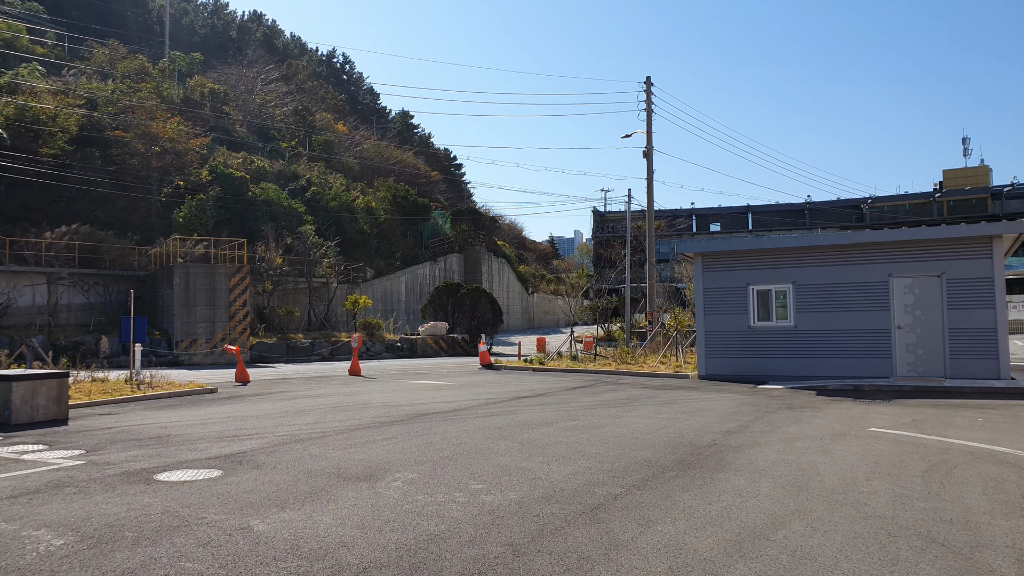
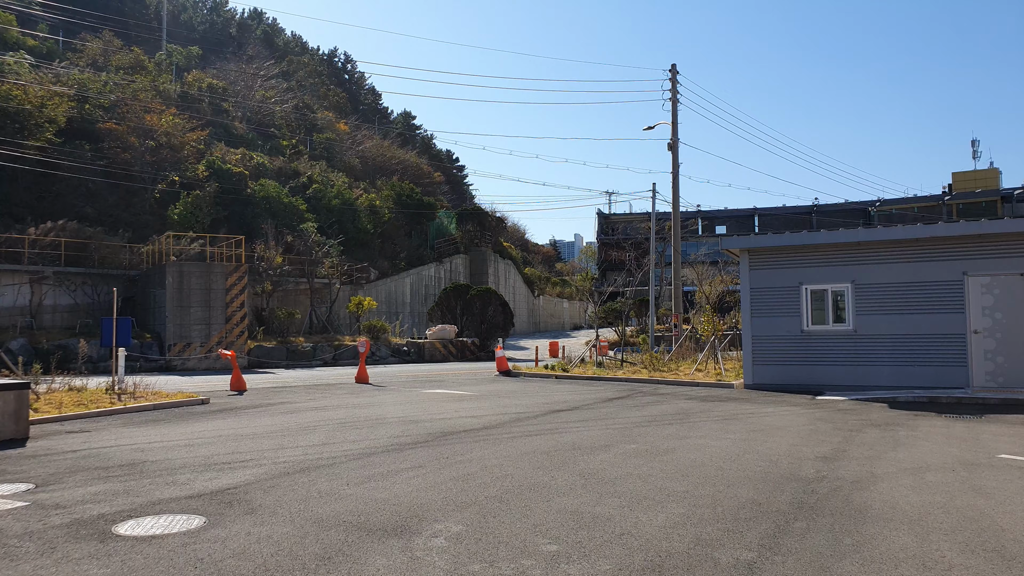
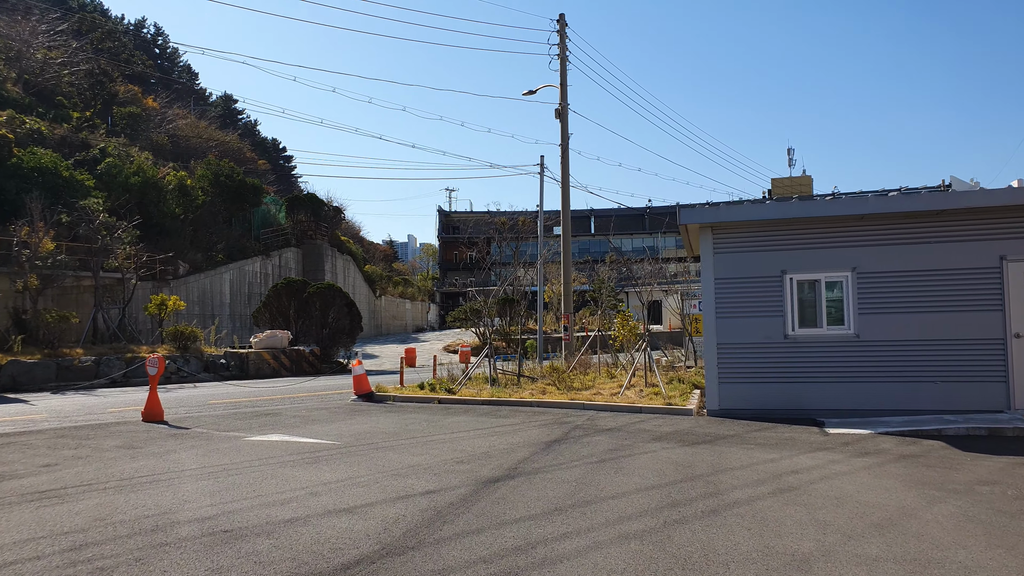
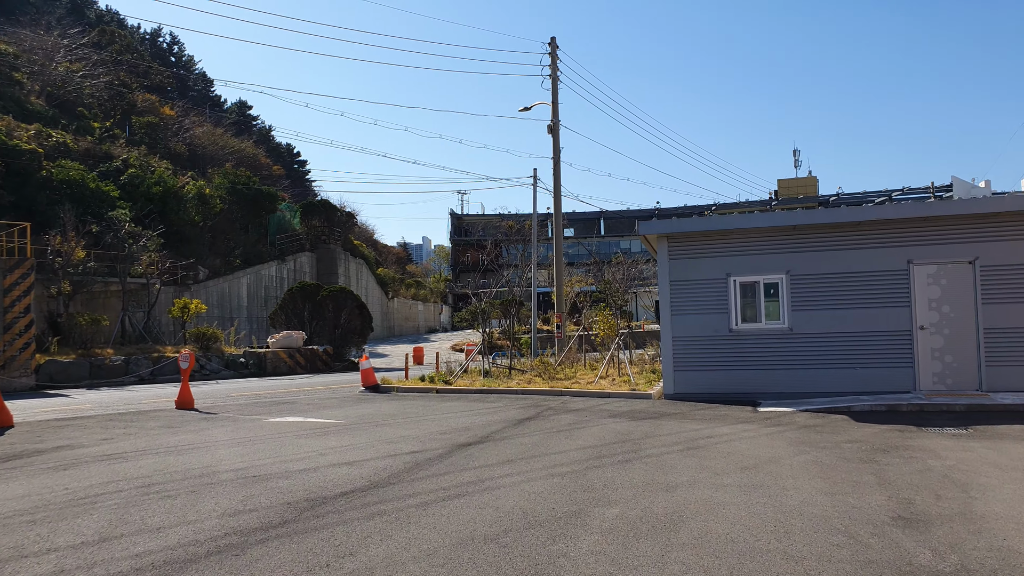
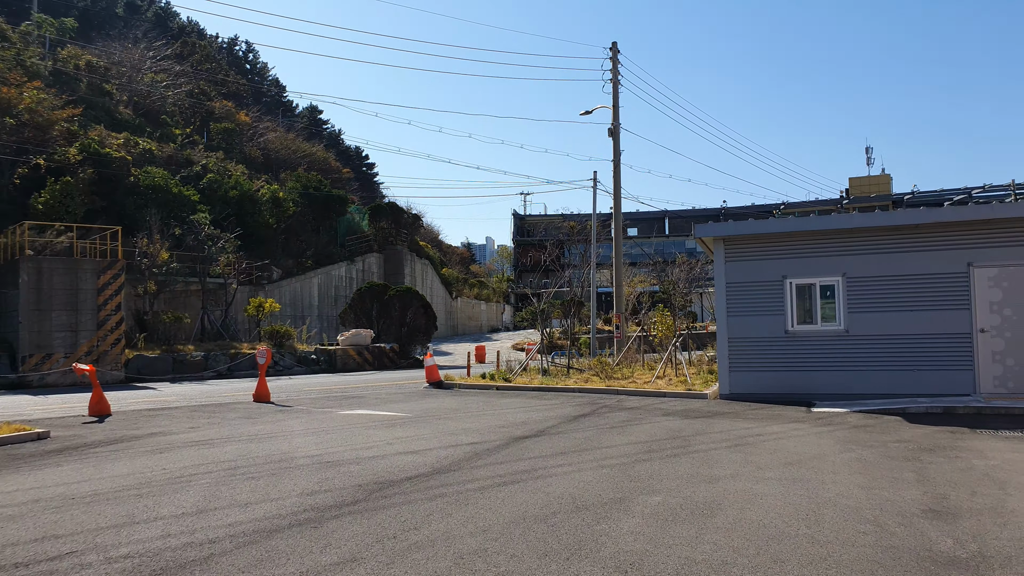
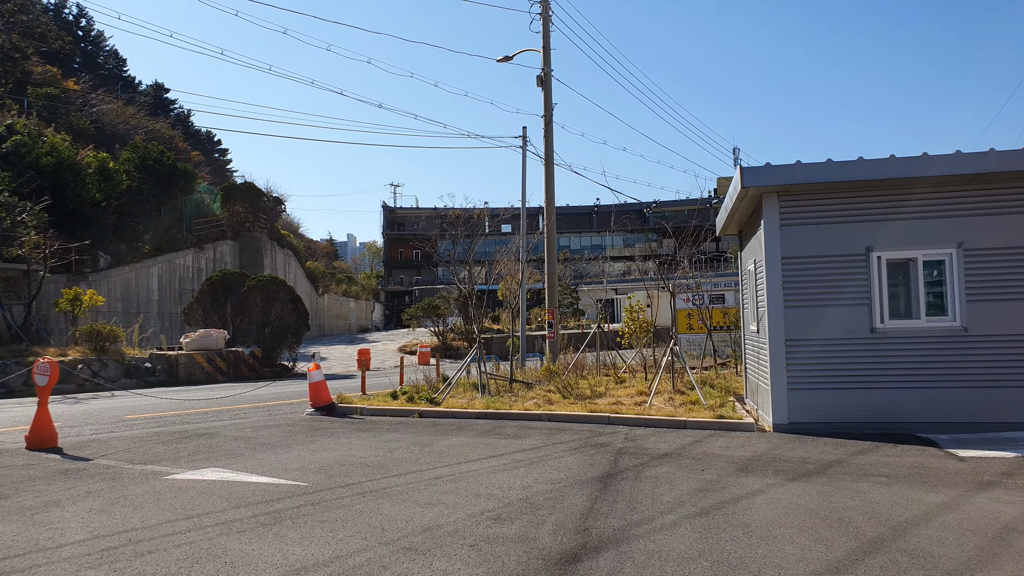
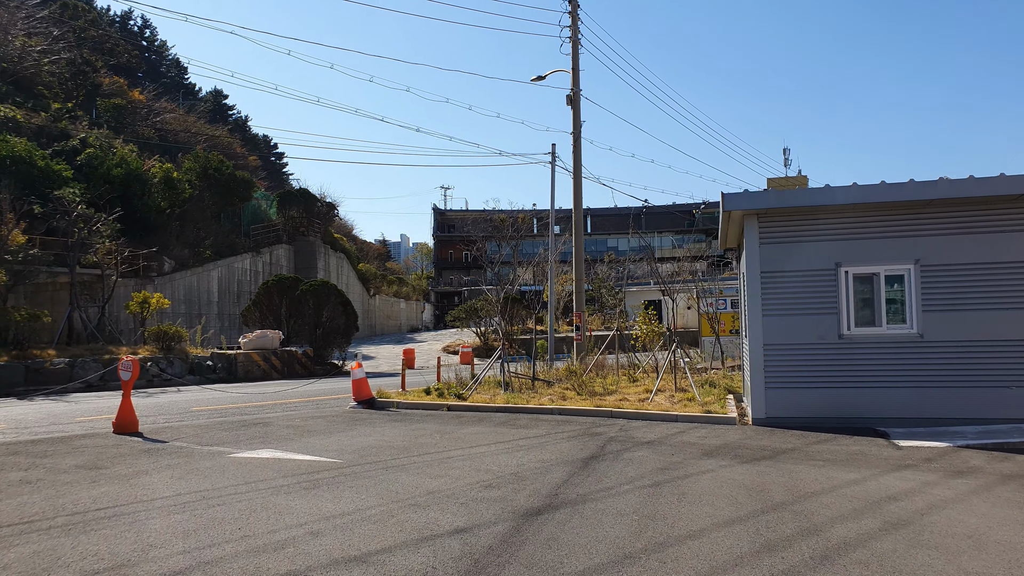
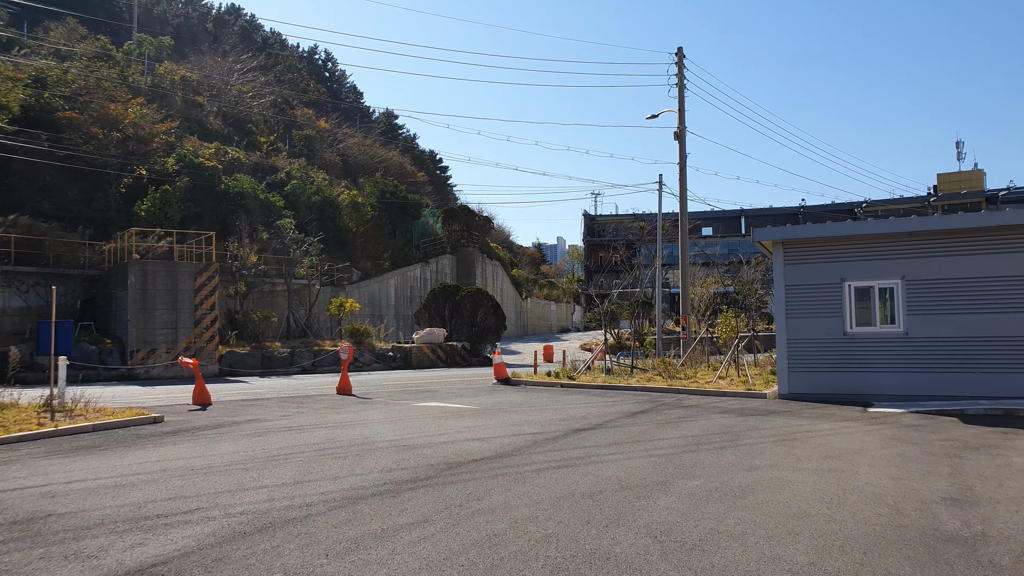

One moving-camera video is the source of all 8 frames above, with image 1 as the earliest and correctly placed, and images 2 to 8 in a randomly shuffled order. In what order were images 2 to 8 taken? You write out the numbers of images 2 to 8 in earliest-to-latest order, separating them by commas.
2, 8, 5, 4, 3, 7, 6
